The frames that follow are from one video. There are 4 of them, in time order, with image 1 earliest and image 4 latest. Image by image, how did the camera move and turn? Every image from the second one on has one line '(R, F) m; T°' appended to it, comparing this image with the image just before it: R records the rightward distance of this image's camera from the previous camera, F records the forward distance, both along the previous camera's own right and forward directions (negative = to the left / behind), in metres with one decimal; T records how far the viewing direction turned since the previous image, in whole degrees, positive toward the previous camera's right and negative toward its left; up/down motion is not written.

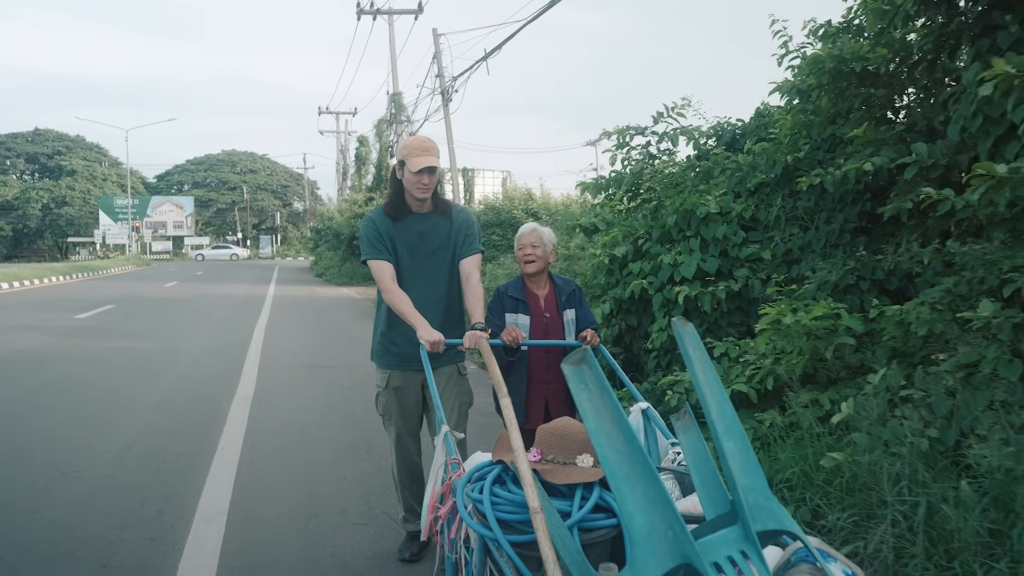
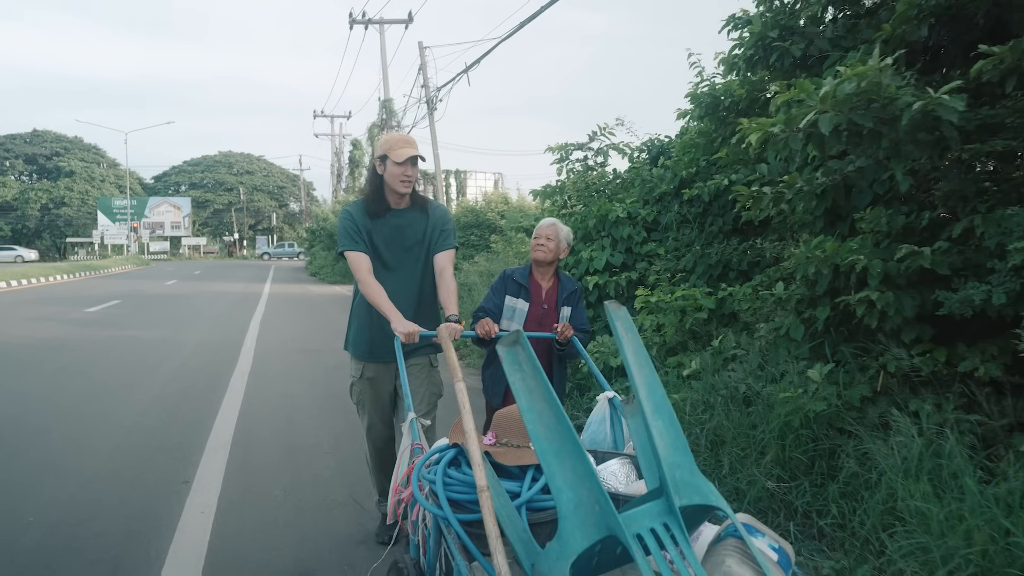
(+0.4, -1.3) m; 0°
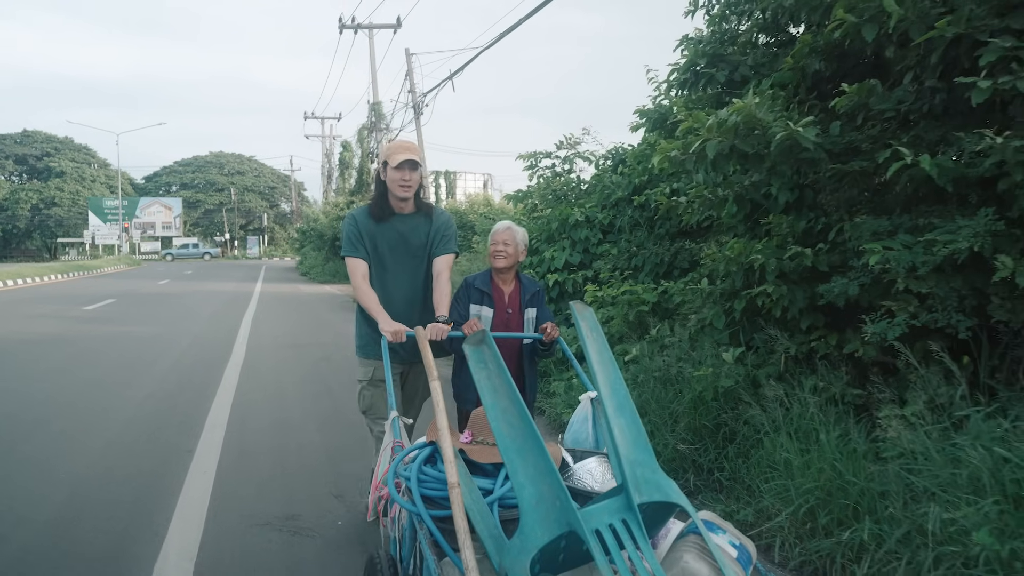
(+0.2, -0.7) m; +1°
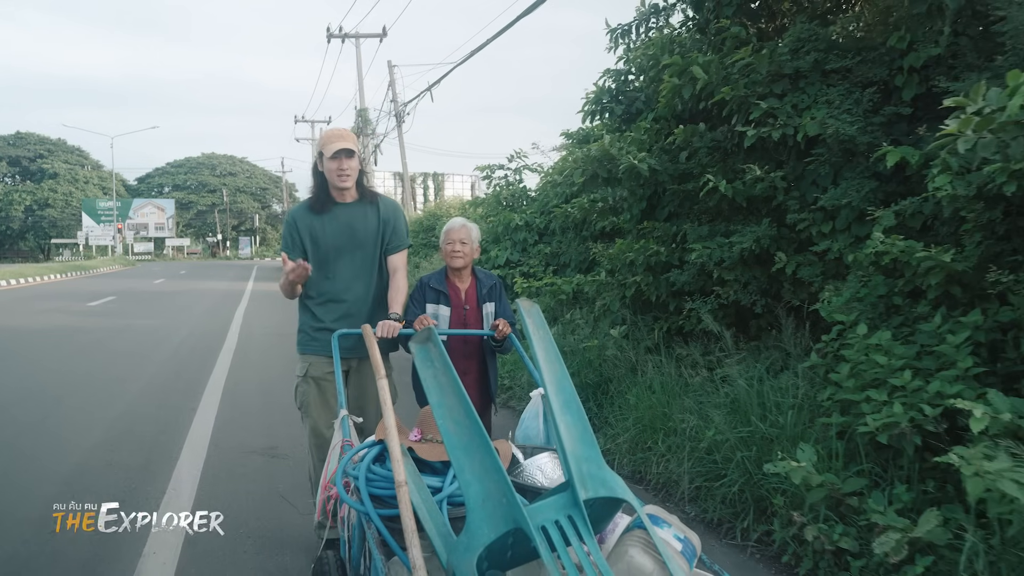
(+0.5, -1.4) m; +1°
